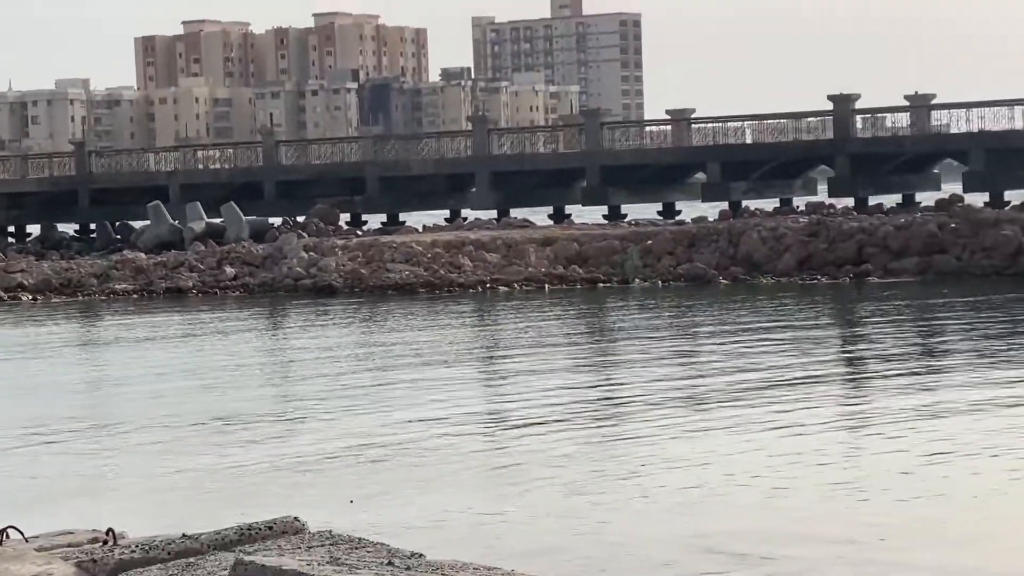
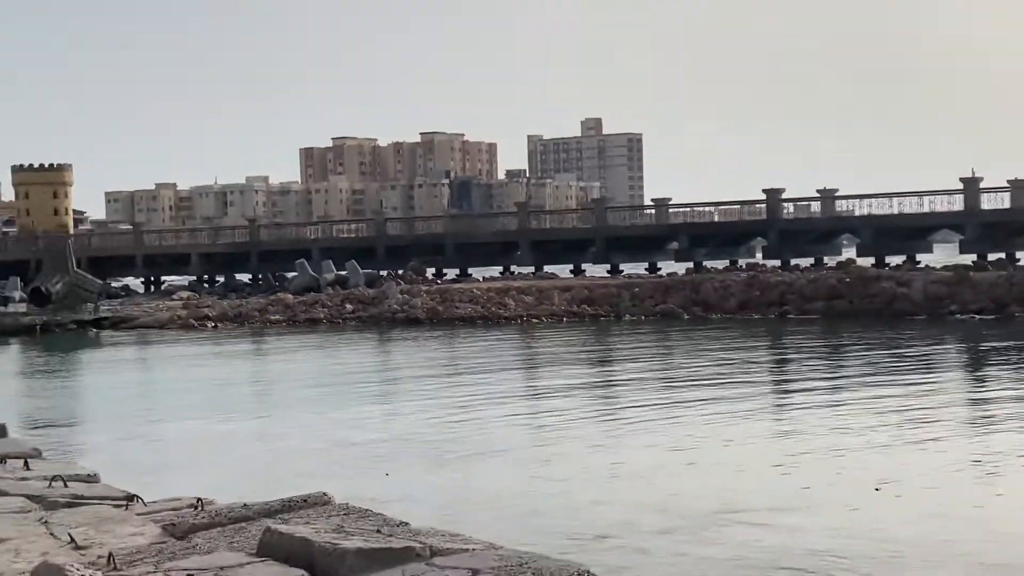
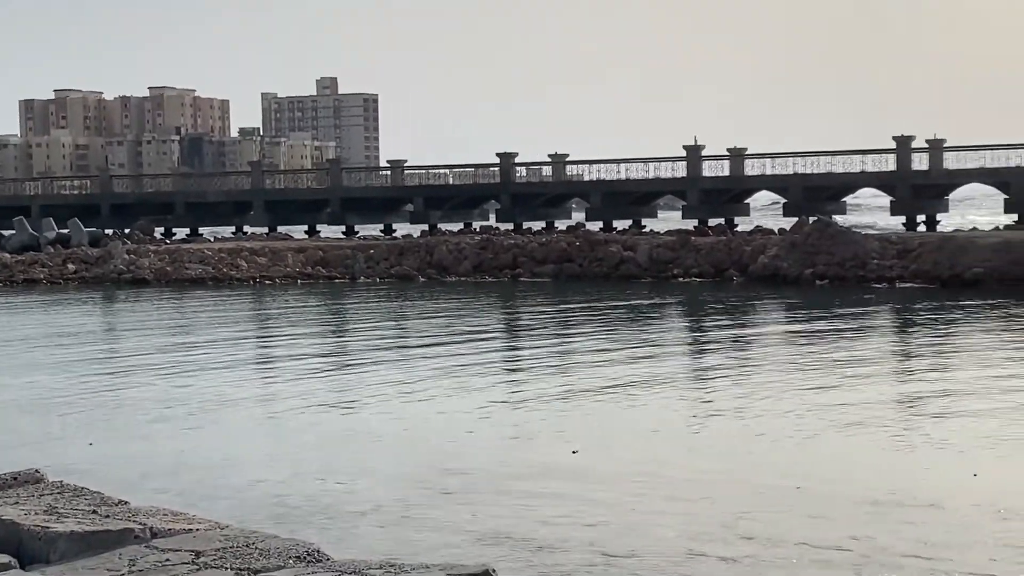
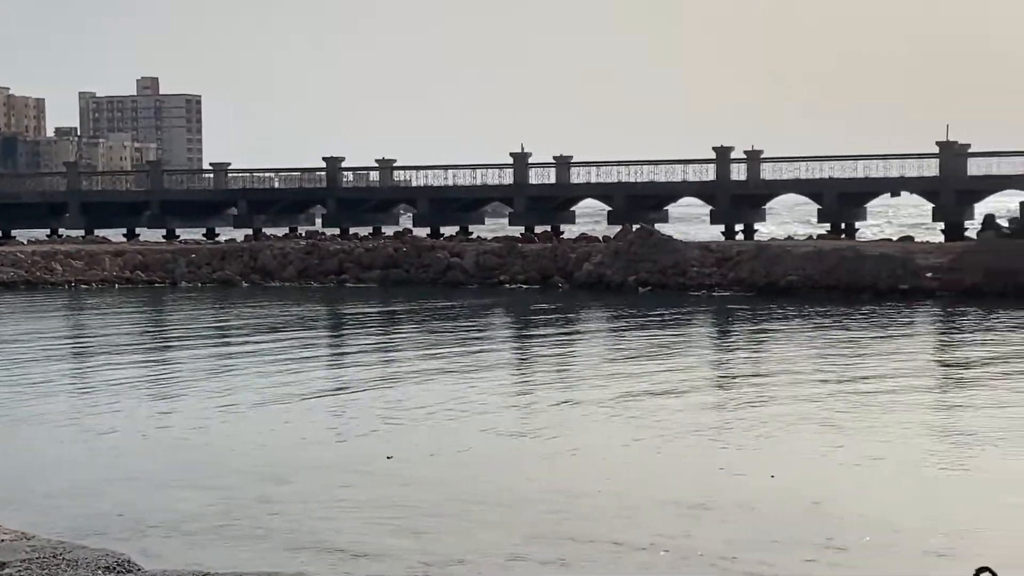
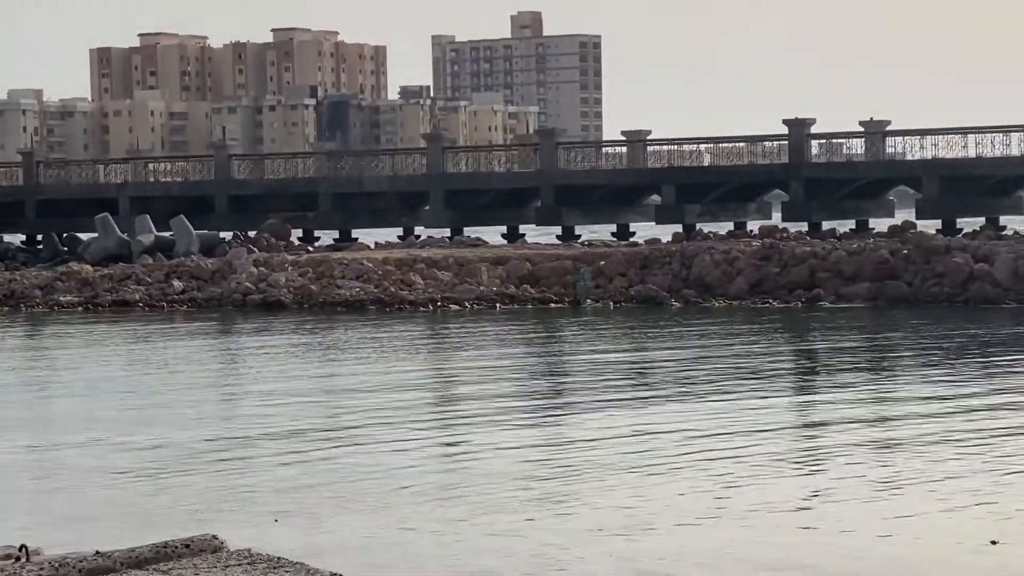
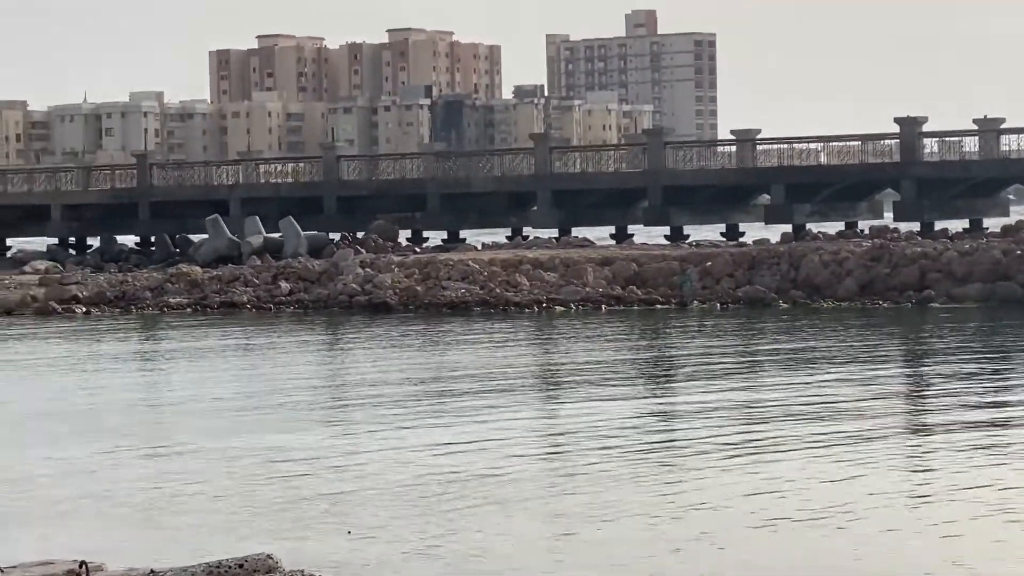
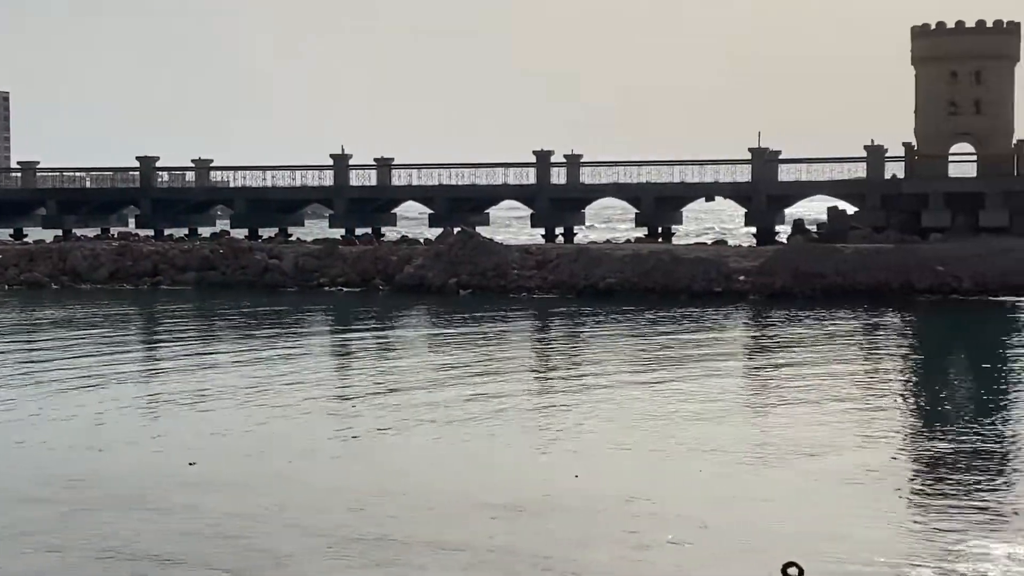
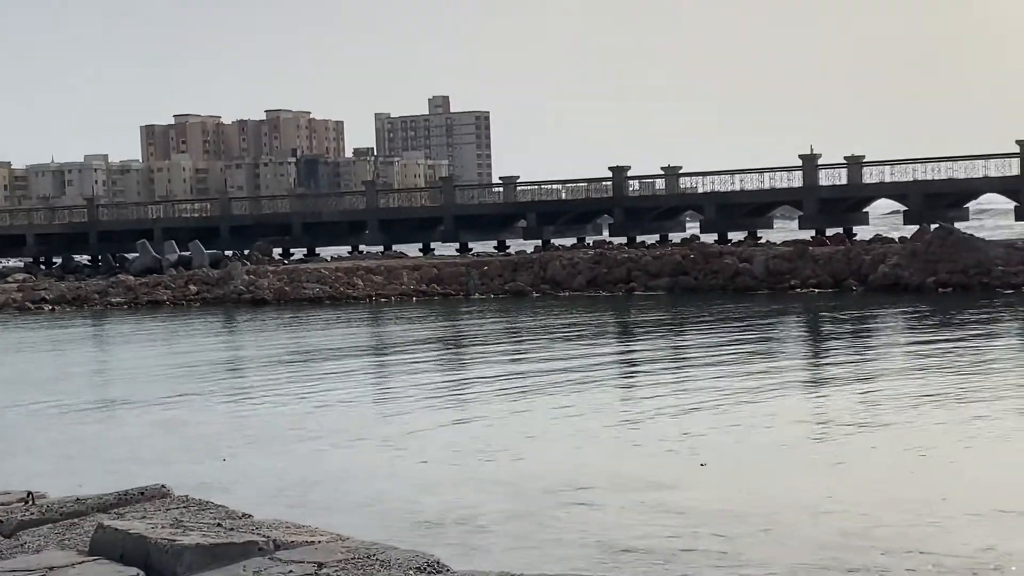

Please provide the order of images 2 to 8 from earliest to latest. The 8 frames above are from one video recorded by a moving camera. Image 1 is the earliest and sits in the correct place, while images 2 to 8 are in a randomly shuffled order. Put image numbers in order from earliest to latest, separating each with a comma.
5, 6, 2, 8, 3, 4, 7
